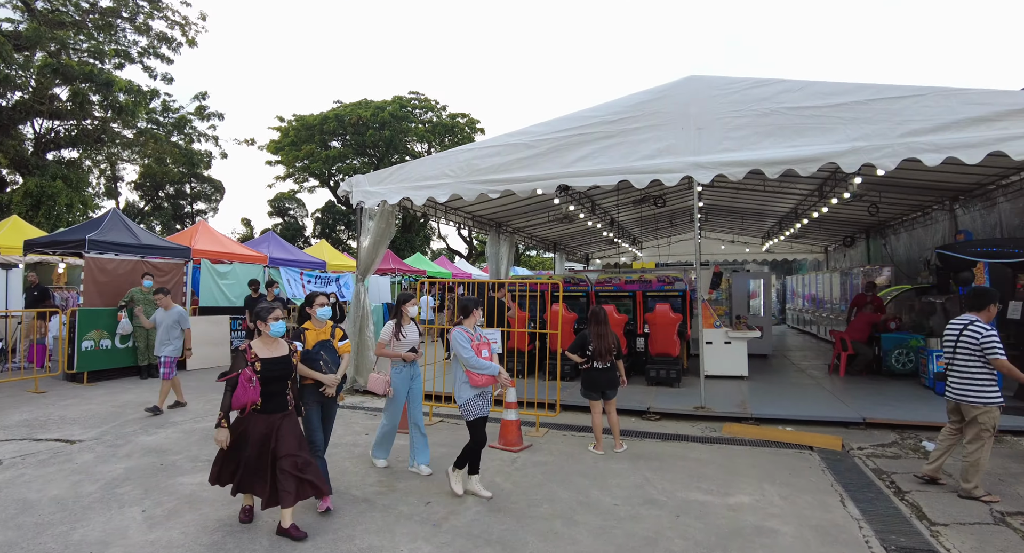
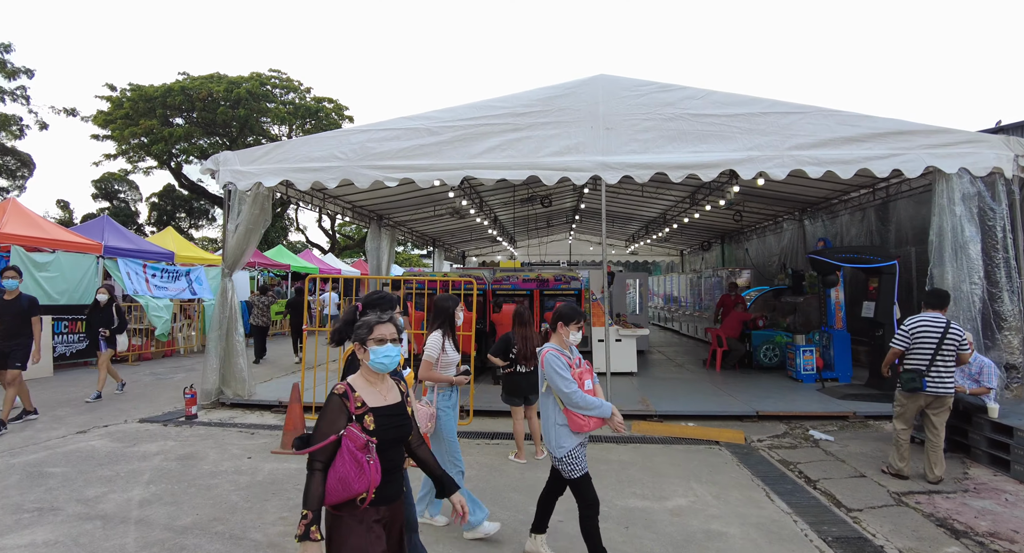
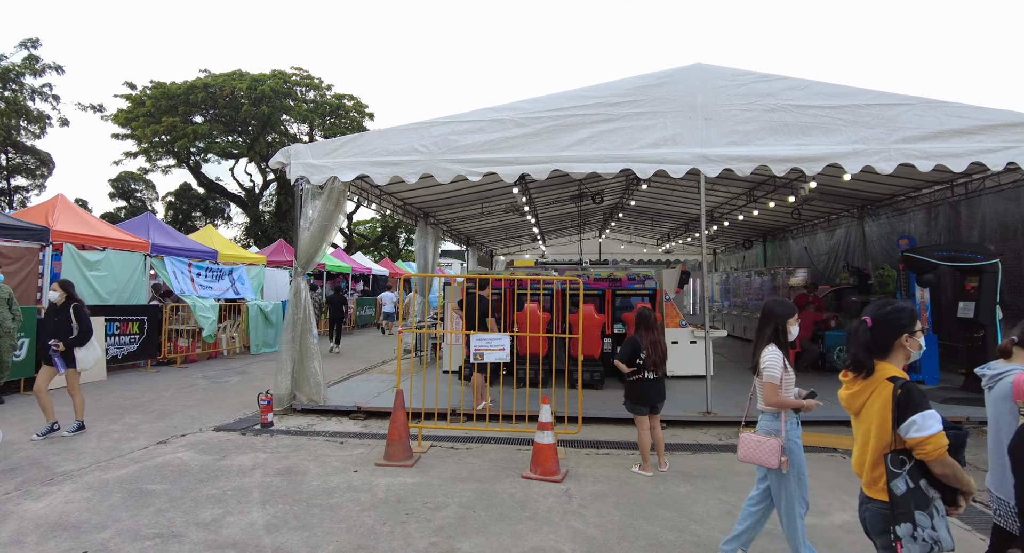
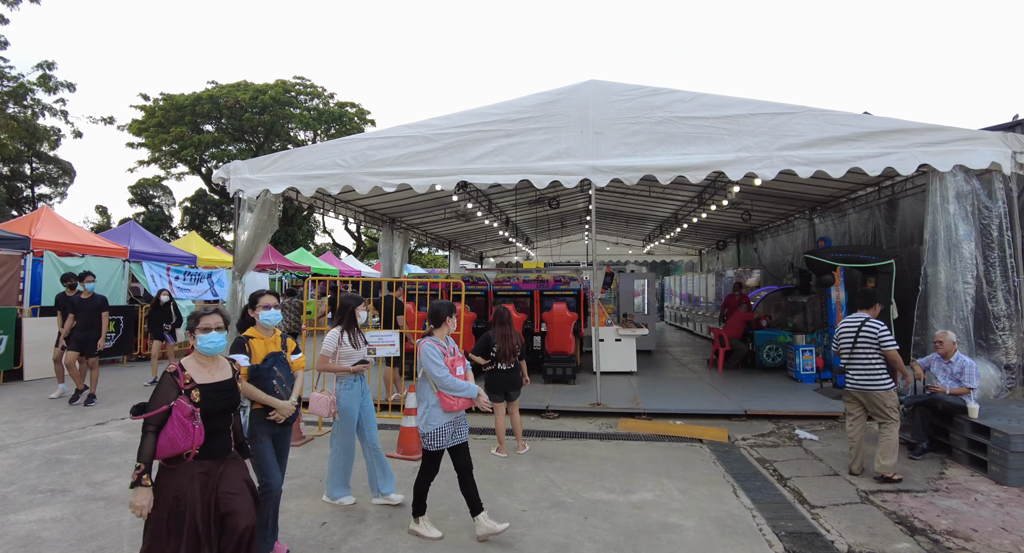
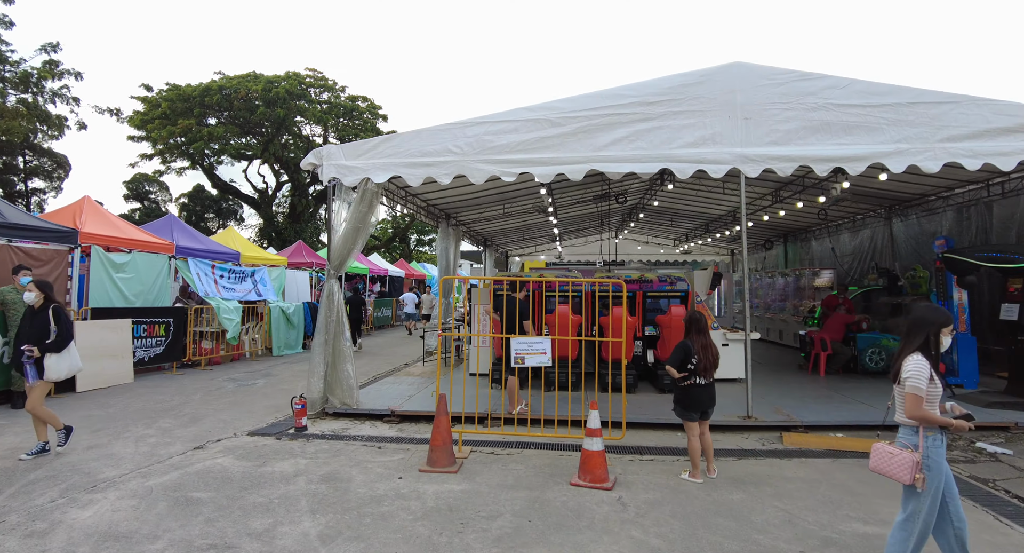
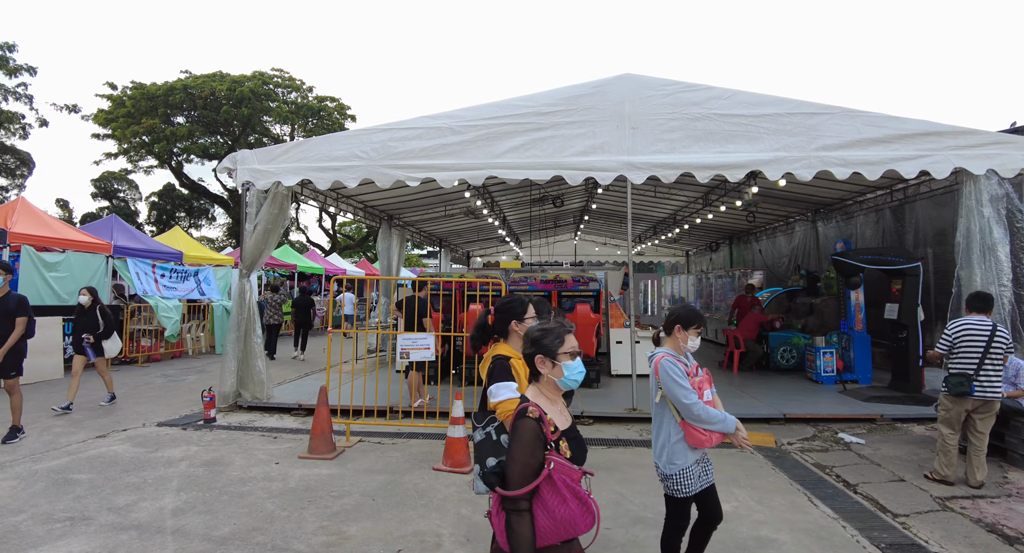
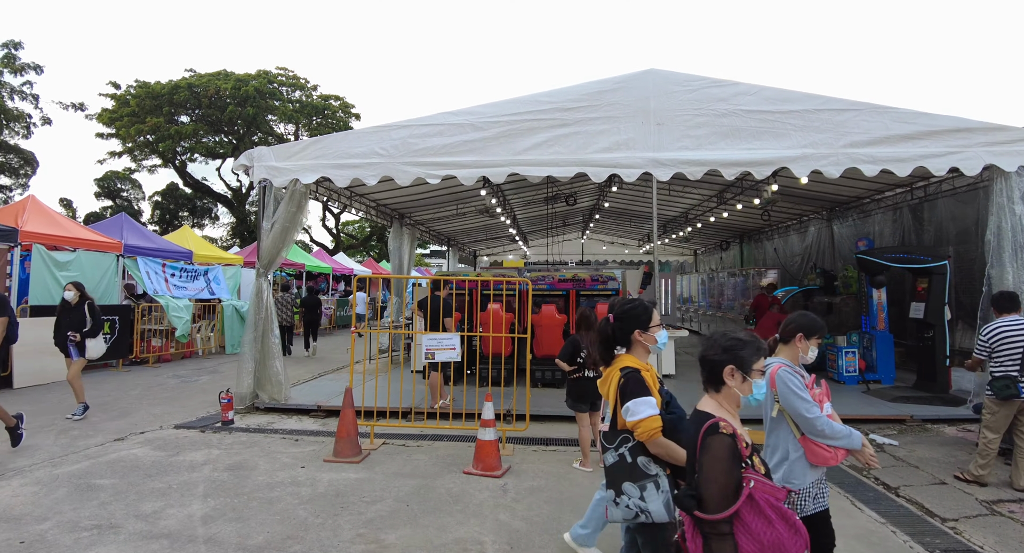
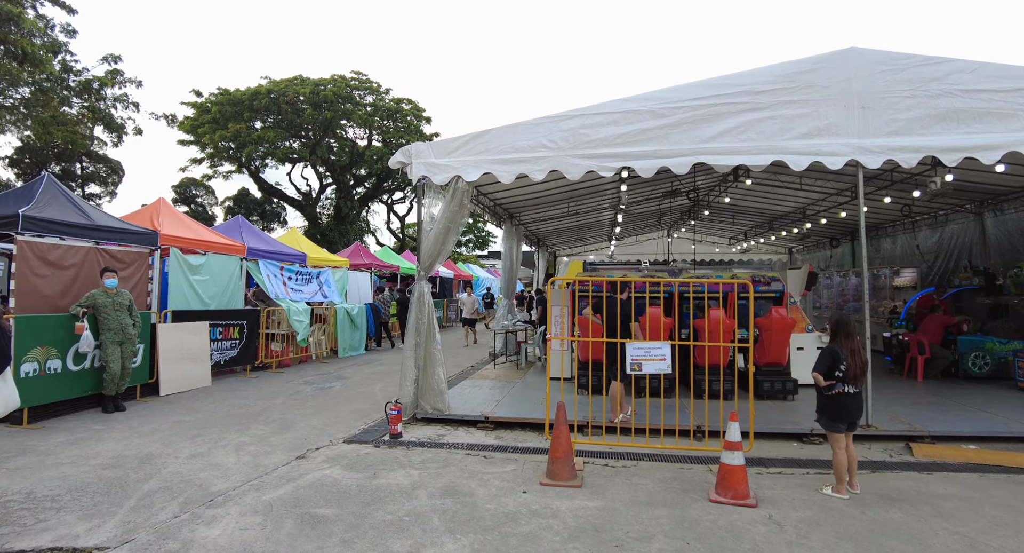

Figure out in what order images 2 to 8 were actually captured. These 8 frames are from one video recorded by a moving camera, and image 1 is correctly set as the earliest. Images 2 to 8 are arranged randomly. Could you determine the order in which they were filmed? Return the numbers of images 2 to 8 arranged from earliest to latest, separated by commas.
4, 2, 6, 7, 3, 5, 8
